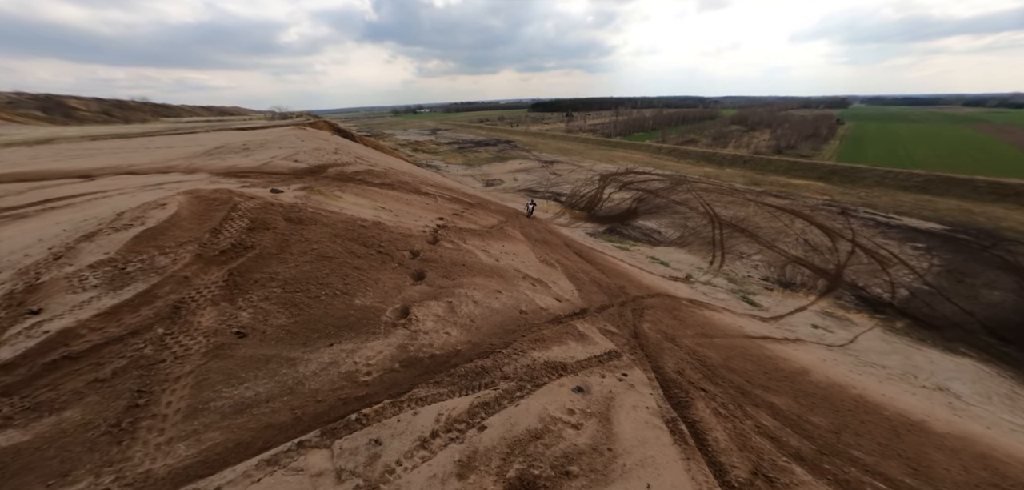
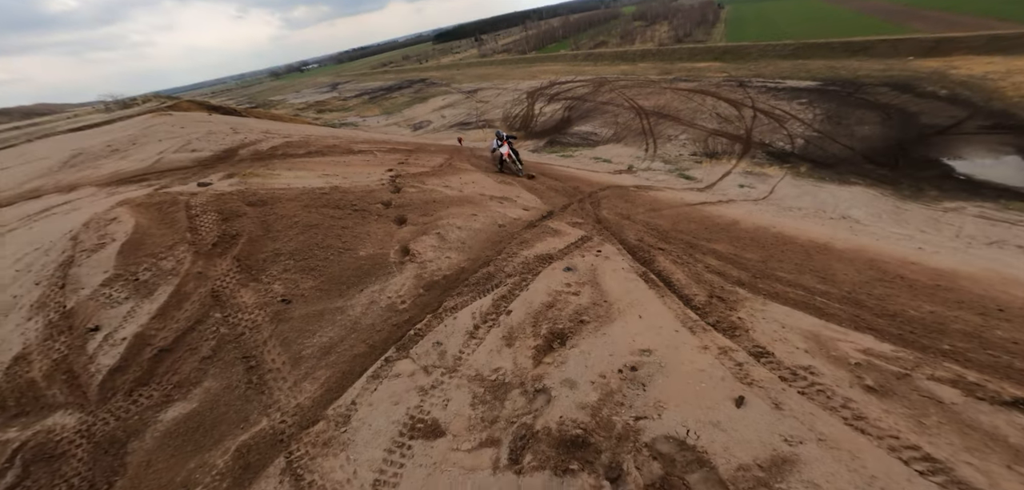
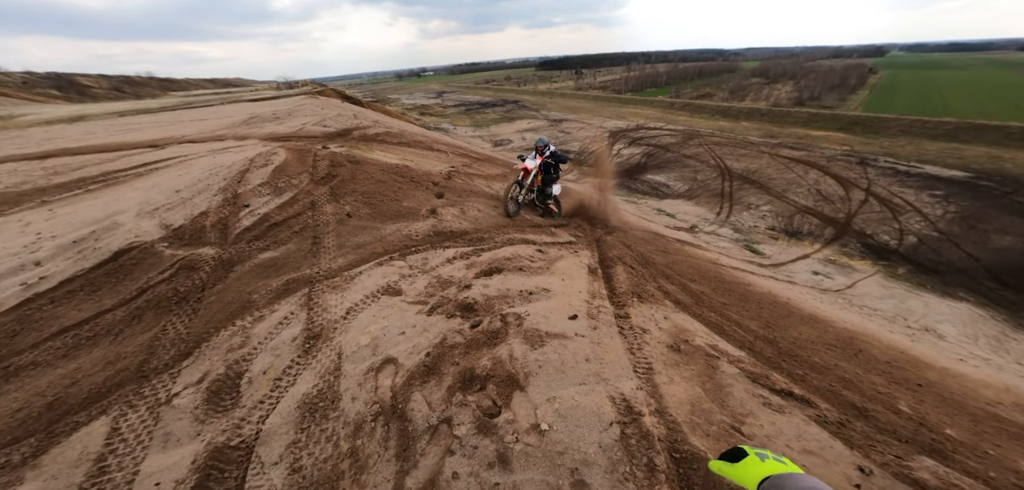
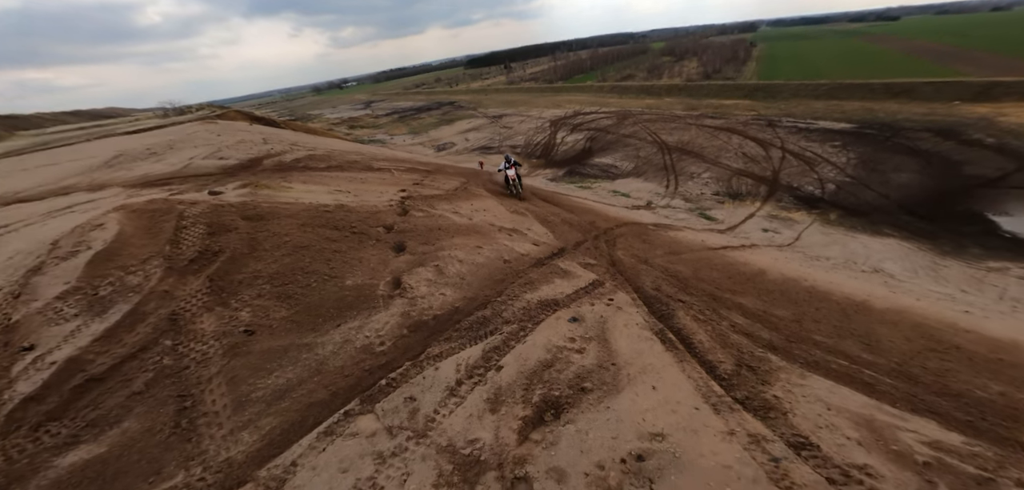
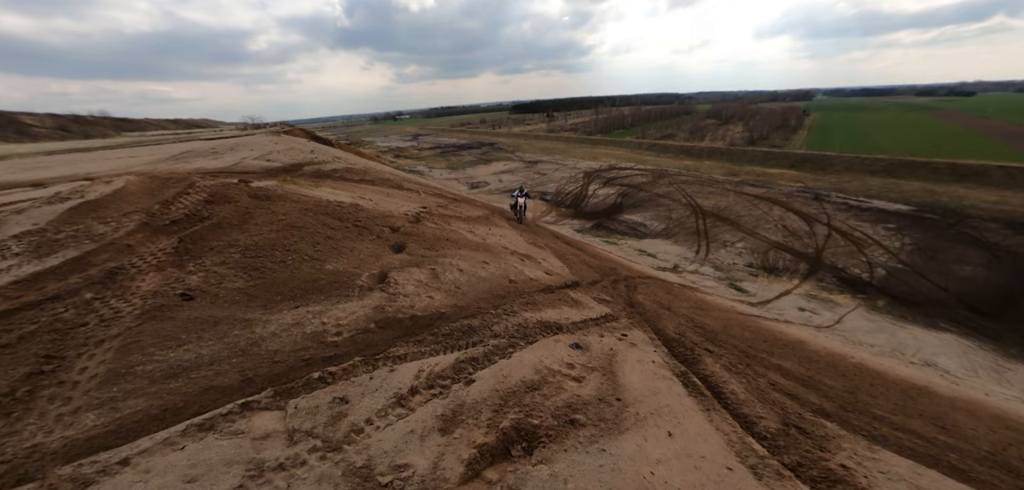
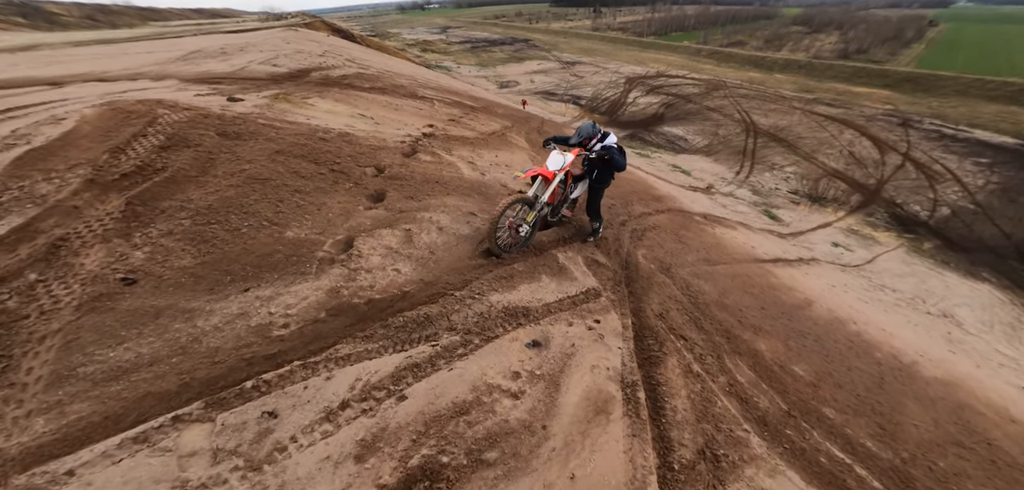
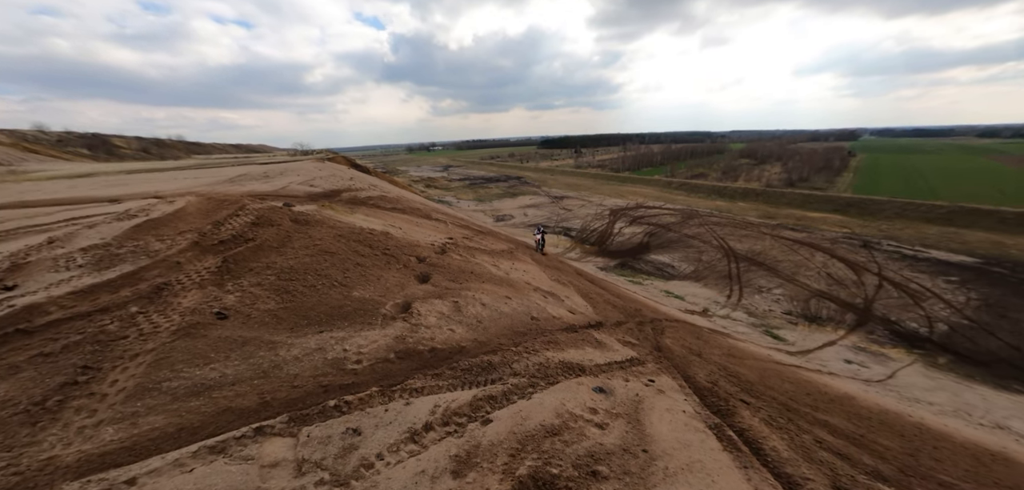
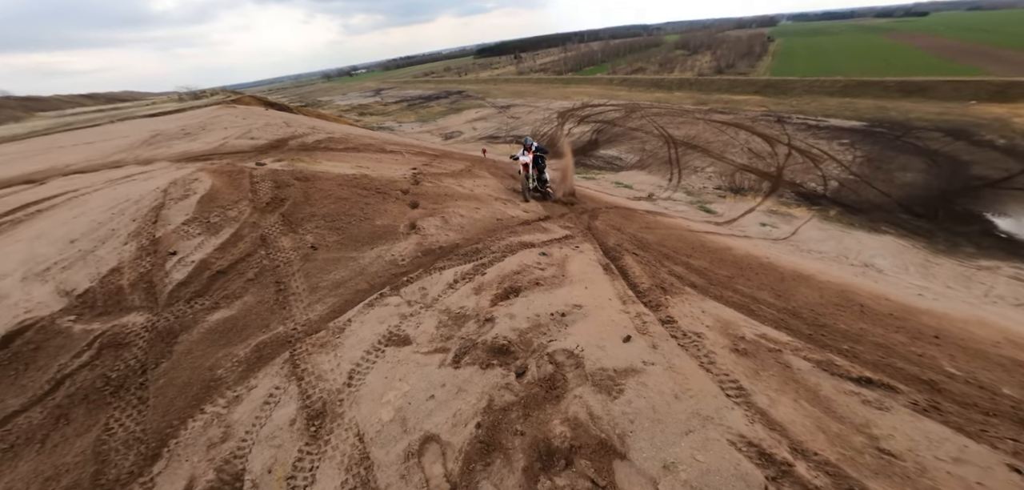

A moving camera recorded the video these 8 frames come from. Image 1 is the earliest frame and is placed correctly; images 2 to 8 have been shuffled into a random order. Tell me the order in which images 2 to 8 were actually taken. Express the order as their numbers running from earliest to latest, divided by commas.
7, 5, 4, 2, 8, 3, 6
